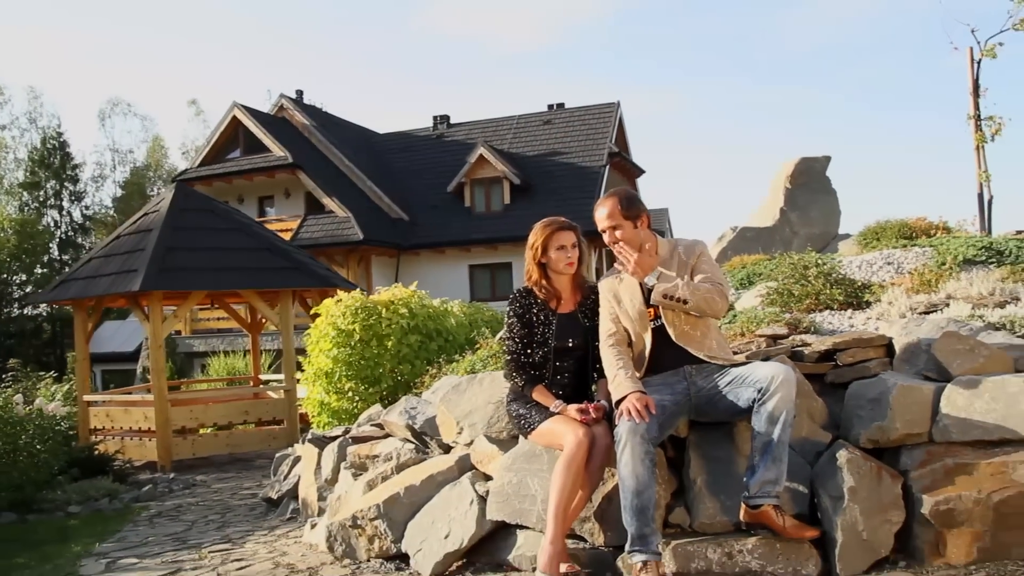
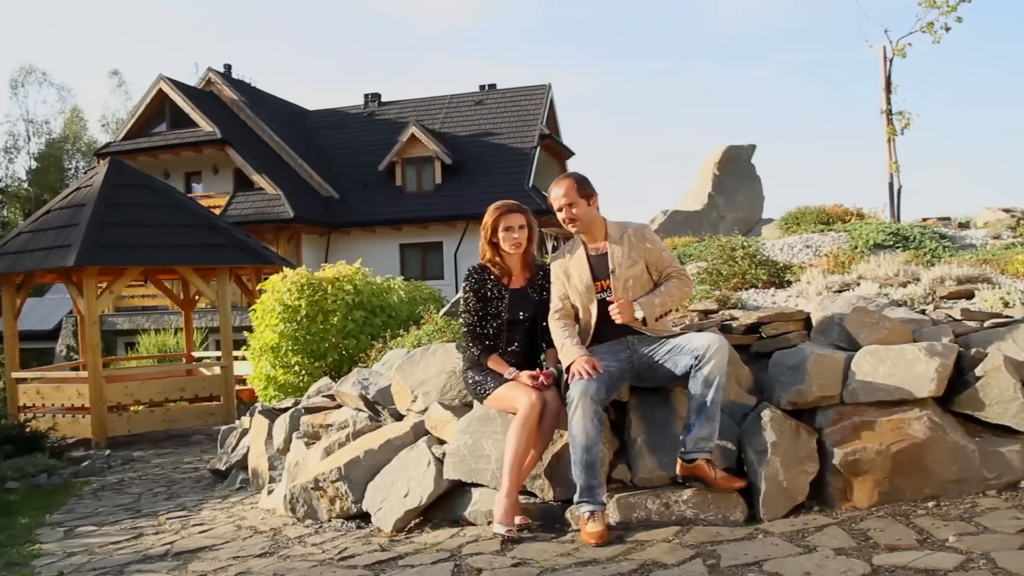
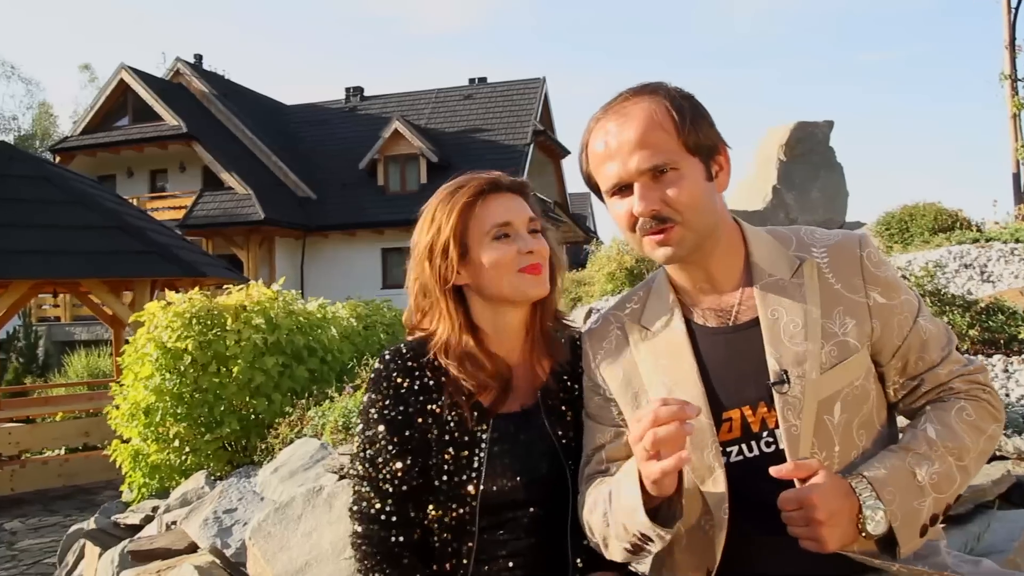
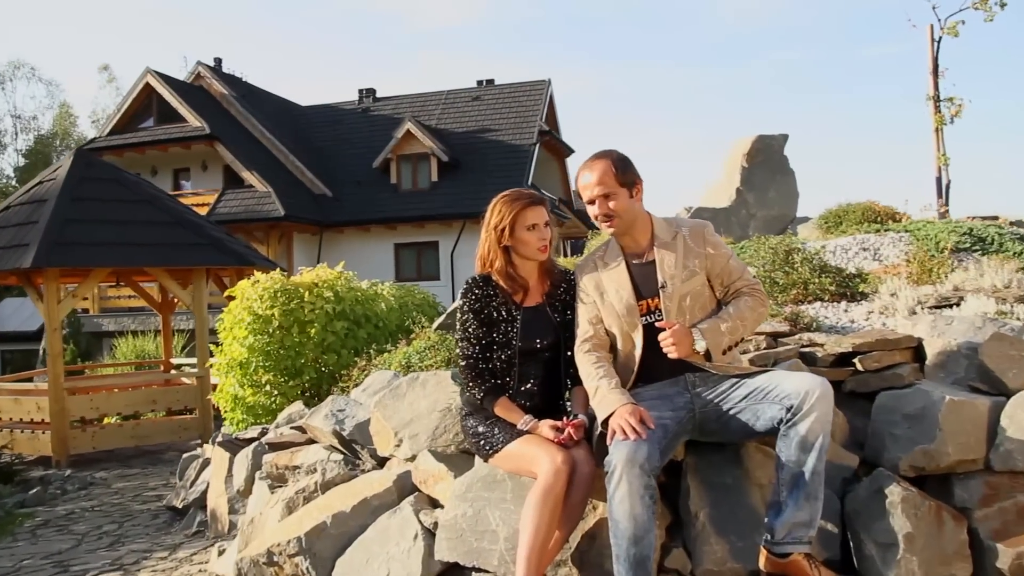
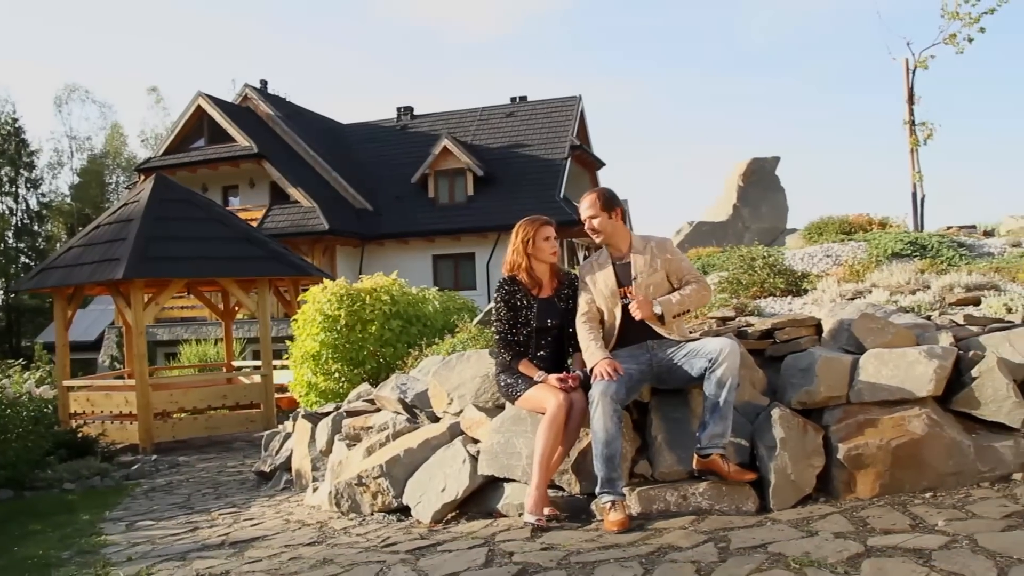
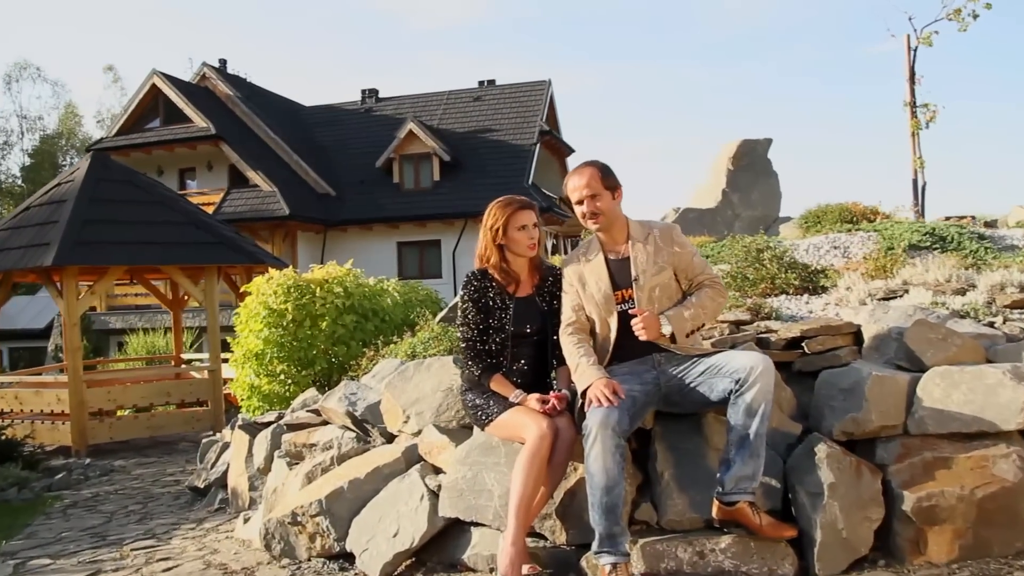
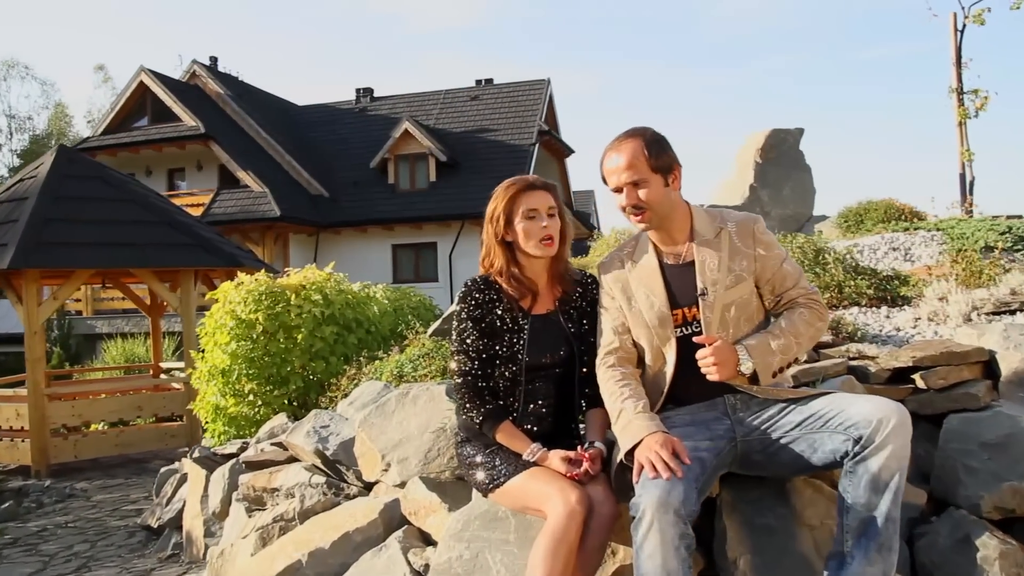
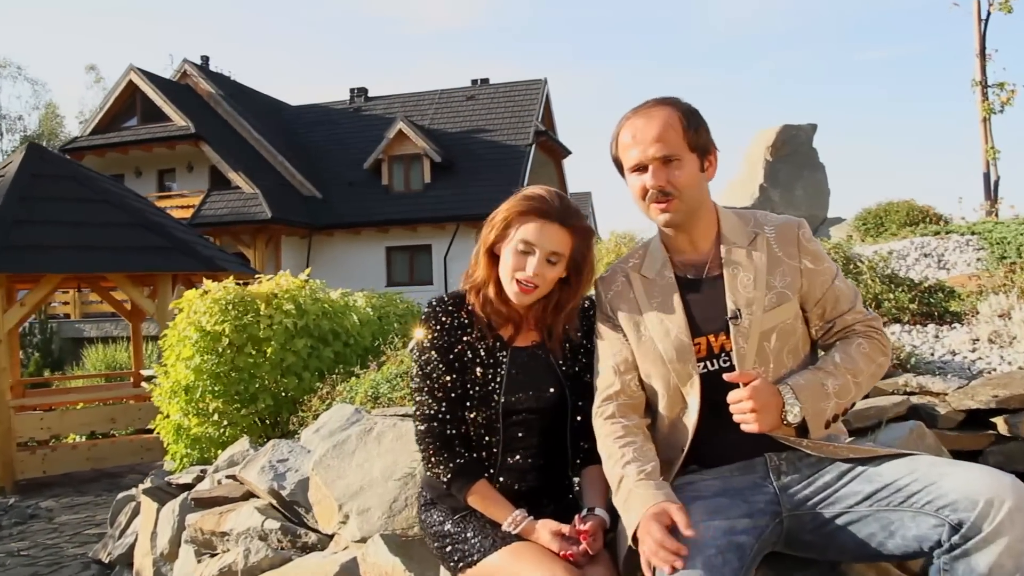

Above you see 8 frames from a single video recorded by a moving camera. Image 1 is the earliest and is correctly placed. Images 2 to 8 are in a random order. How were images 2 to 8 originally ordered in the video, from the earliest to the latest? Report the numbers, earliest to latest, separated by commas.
5, 2, 6, 4, 7, 8, 3
